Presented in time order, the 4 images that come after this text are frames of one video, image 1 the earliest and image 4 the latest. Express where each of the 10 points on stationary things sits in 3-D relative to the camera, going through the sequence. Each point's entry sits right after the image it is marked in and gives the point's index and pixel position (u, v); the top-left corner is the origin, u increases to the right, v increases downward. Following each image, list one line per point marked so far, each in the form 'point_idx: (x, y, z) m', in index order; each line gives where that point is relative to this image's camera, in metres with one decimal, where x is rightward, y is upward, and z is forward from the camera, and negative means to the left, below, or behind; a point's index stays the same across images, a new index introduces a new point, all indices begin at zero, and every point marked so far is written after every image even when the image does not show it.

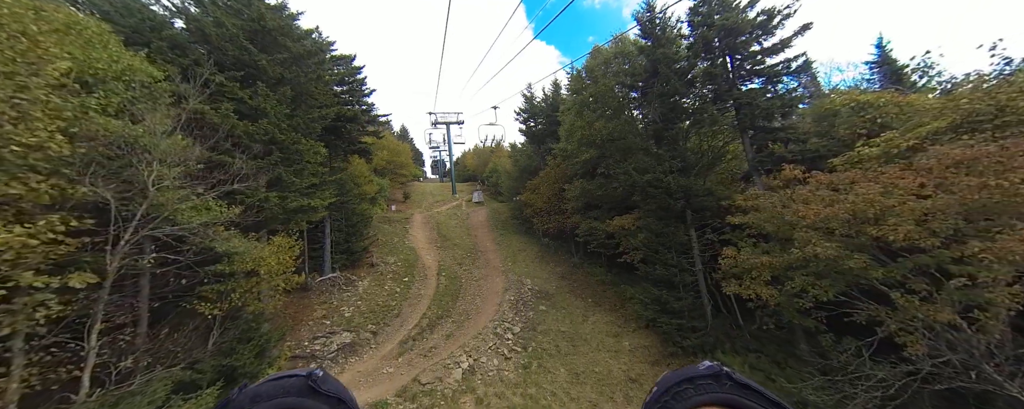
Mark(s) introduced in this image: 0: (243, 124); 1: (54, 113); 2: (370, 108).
0: (-6.9, +2.1, +8.1) m
1: (-6.1, +1.2, +4.2) m
2: (-8.1, +5.5, +17.9) m
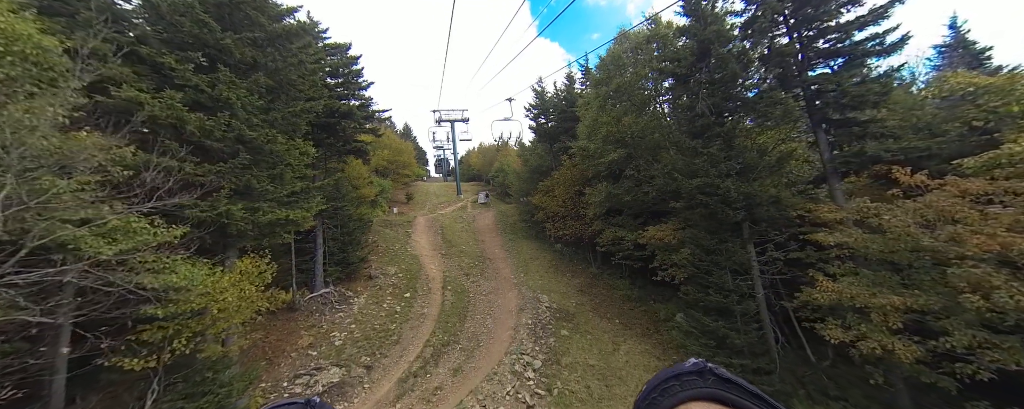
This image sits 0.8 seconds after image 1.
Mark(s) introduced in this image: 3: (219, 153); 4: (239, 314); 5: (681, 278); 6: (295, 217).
0: (-6.4, +1.7, +6.4) m
1: (-5.6, +0.9, +2.4) m
2: (-7.4, +5.2, +16.1) m
3: (-6.7, +1.2, +7.2) m
4: (-5.4, -2.2, +6.3) m
5: (+5.5, -2.4, +10.3) m
6: (-5.6, -0.3, +8.1) m
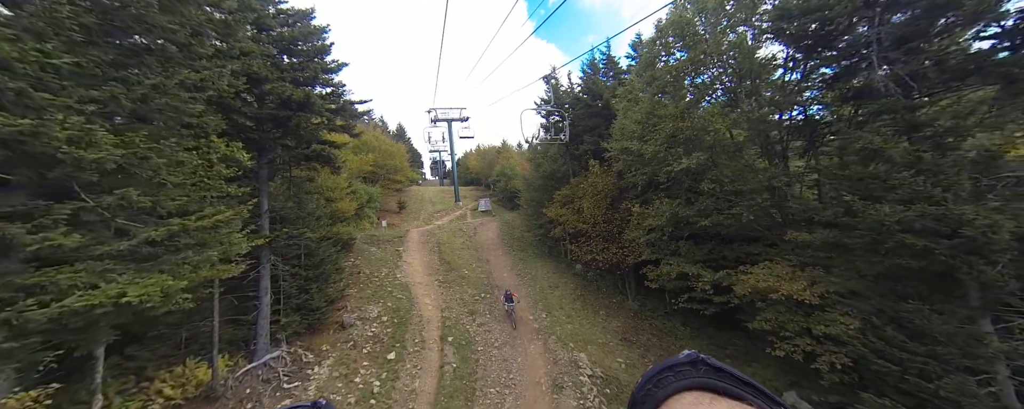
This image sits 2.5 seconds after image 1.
0: (-5.4, +0.9, +2.3) m
1: (-4.7, +0.1, -1.7) m
2: (-6.6, +4.3, +12.0) m
3: (-5.8, +0.4, +3.1) m
4: (-4.5, -3.0, +2.2) m
5: (+6.3, -3.2, +6.3) m
6: (-4.7, -1.1, +4.0) m
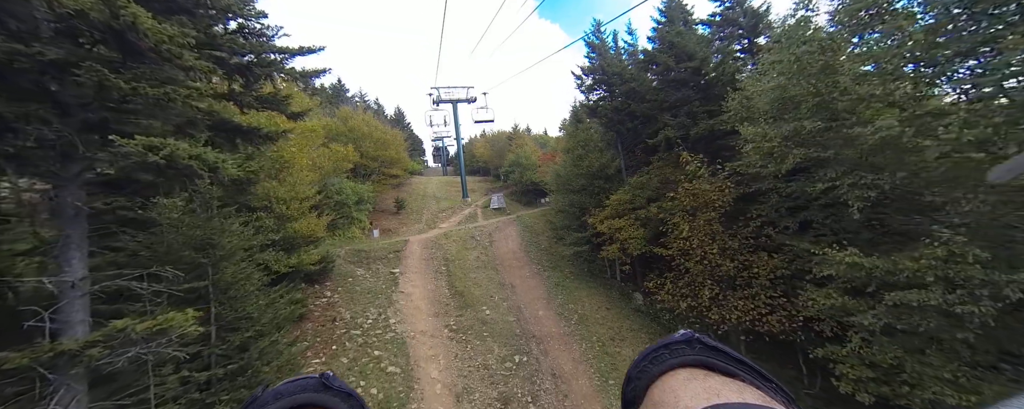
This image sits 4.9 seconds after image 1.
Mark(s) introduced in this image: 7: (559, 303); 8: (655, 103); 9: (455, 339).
0: (-3.9, -0.3, -3.5) m
1: (-3.2, -1.3, -7.4) m
2: (-5.0, +3.5, +6.1) m
3: (-4.2, -0.9, -2.6) m
4: (-3.0, -4.2, -3.4) m
5: (+7.9, -4.1, +0.6) m
6: (-3.1, -2.3, -1.7) m
7: (+2.2, -4.4, +14.2) m
8: (+6.1, +4.5, +13.6) m
9: (-2.0, -5.0, +11.2) m
